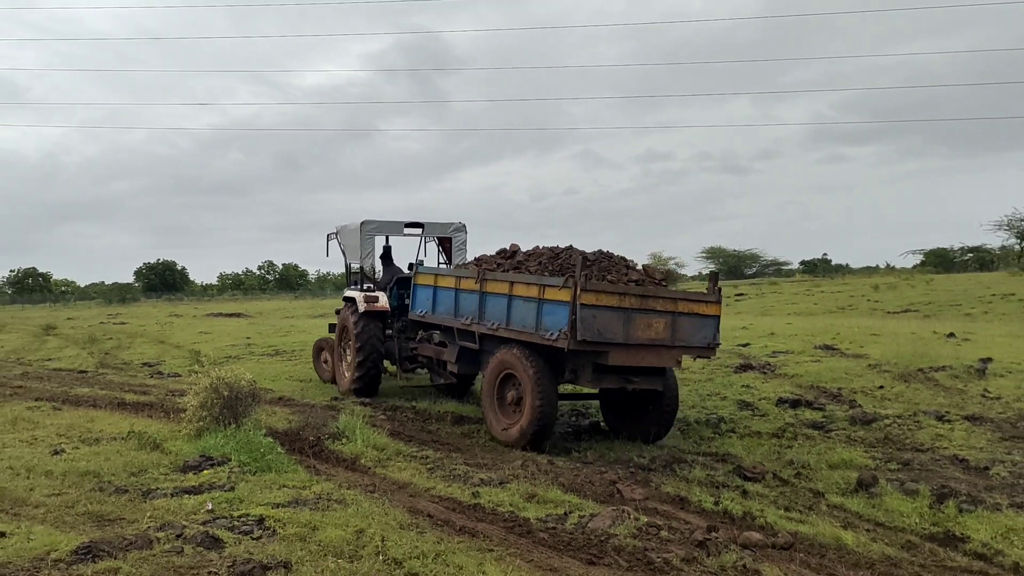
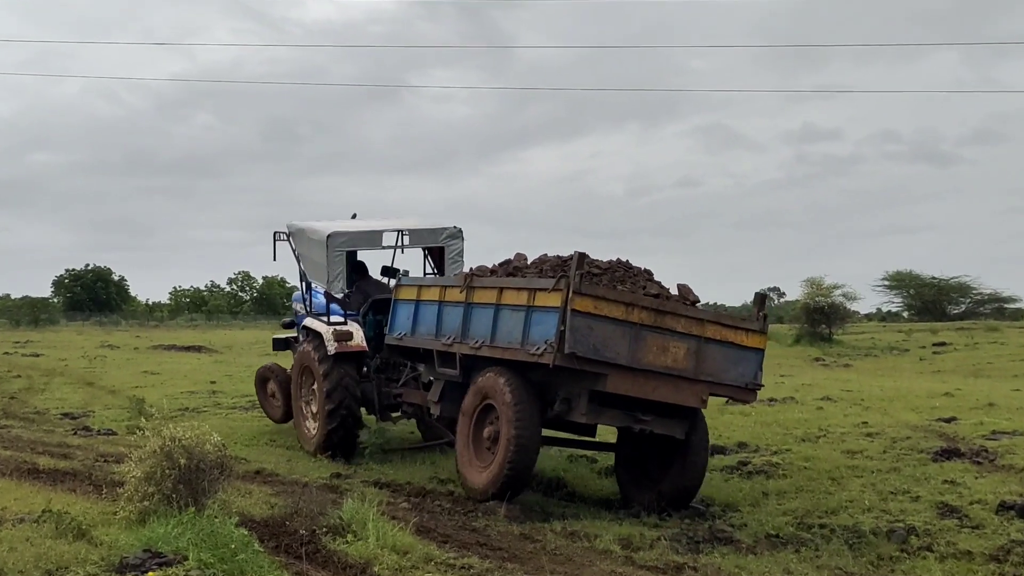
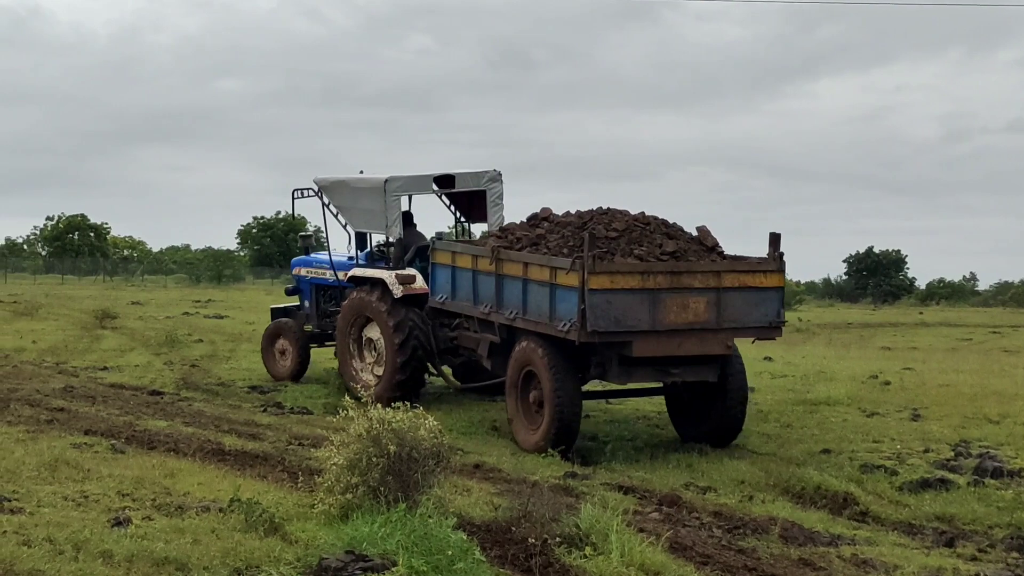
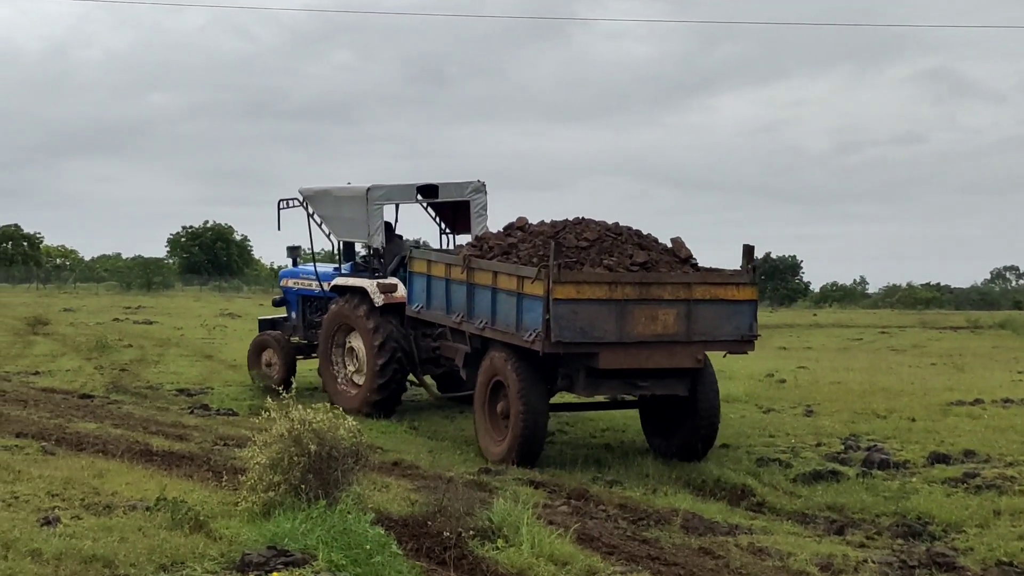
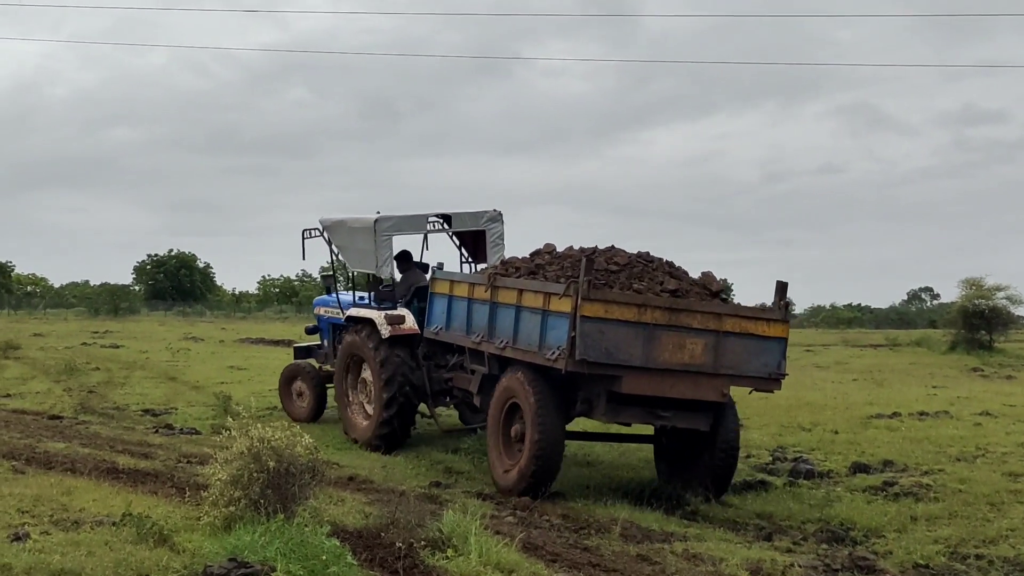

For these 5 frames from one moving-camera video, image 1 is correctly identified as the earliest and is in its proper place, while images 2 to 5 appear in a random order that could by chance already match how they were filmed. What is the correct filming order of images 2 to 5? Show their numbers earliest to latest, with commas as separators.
2, 5, 4, 3
